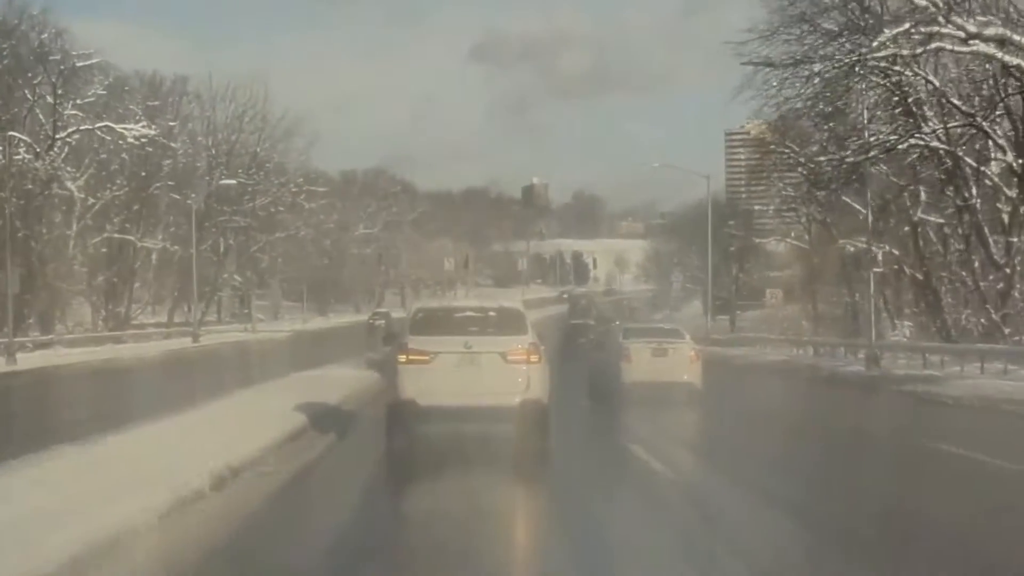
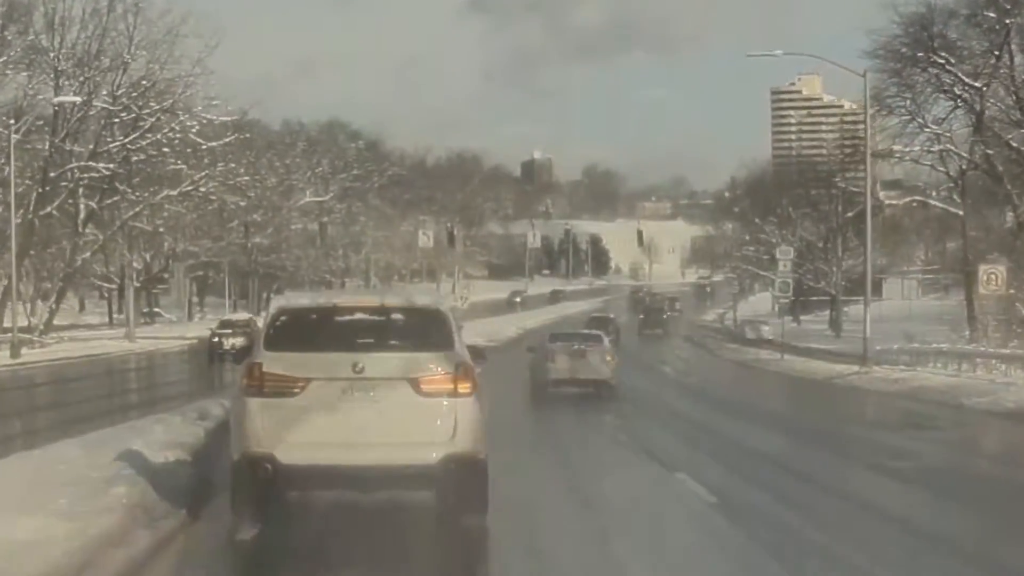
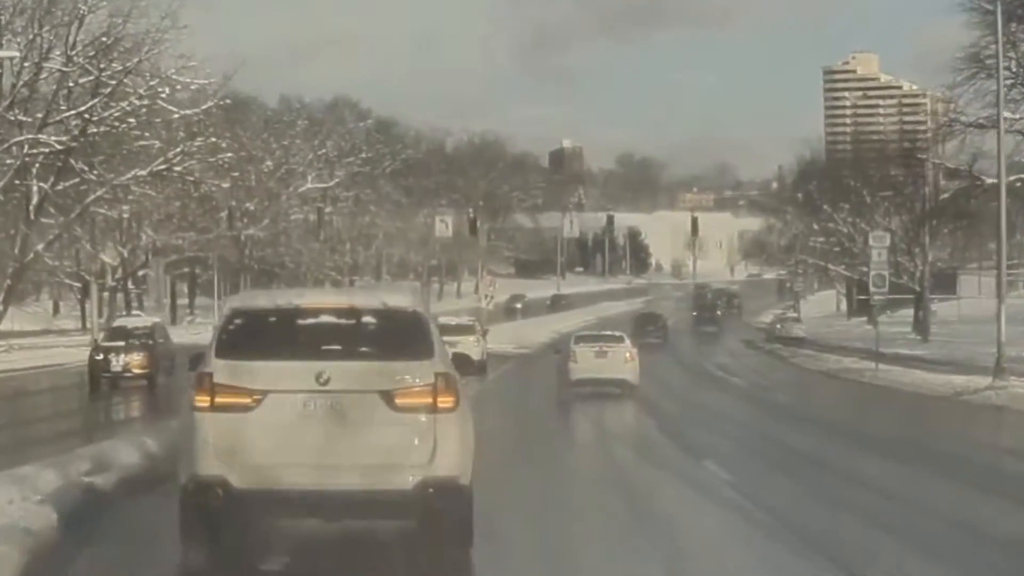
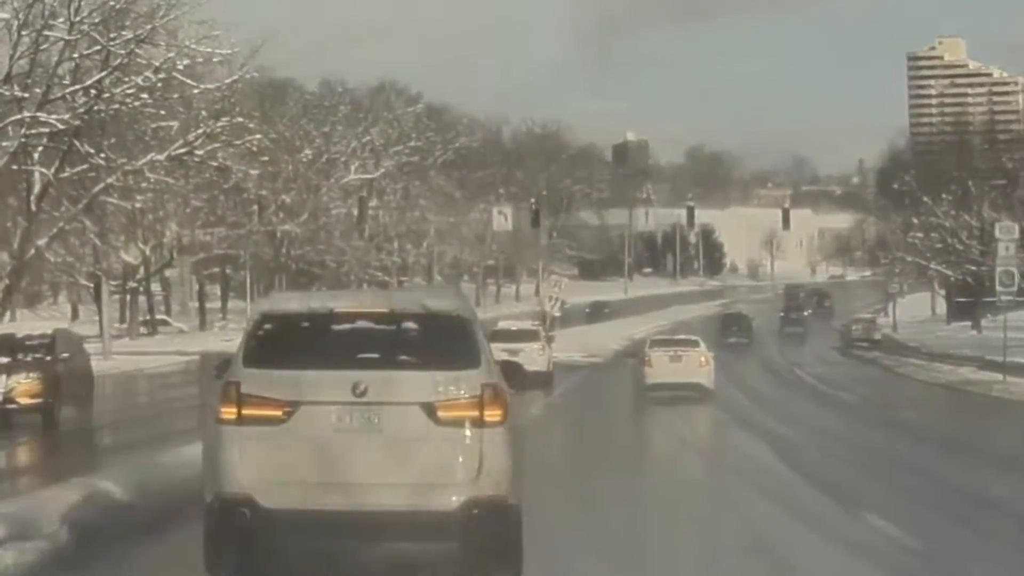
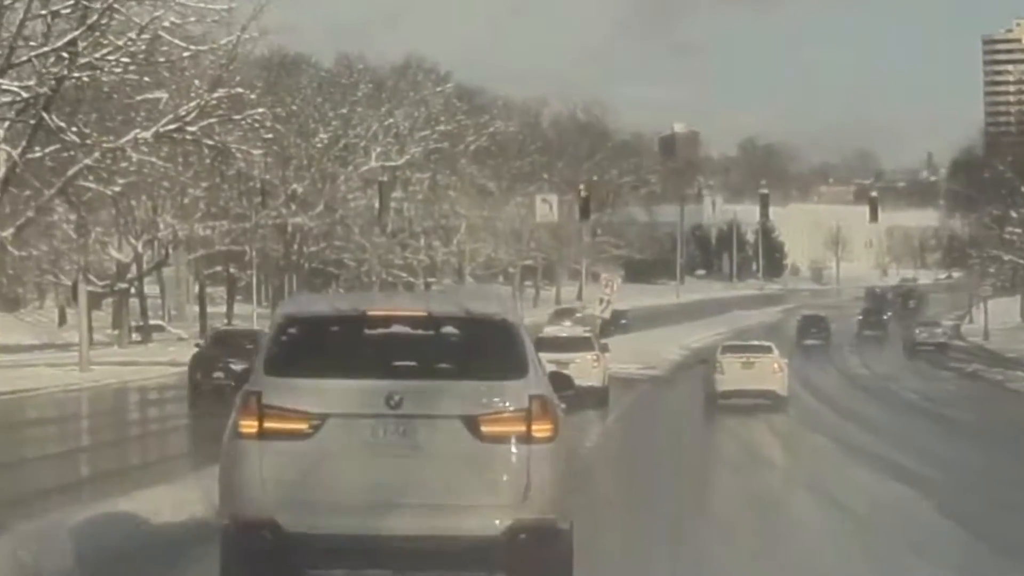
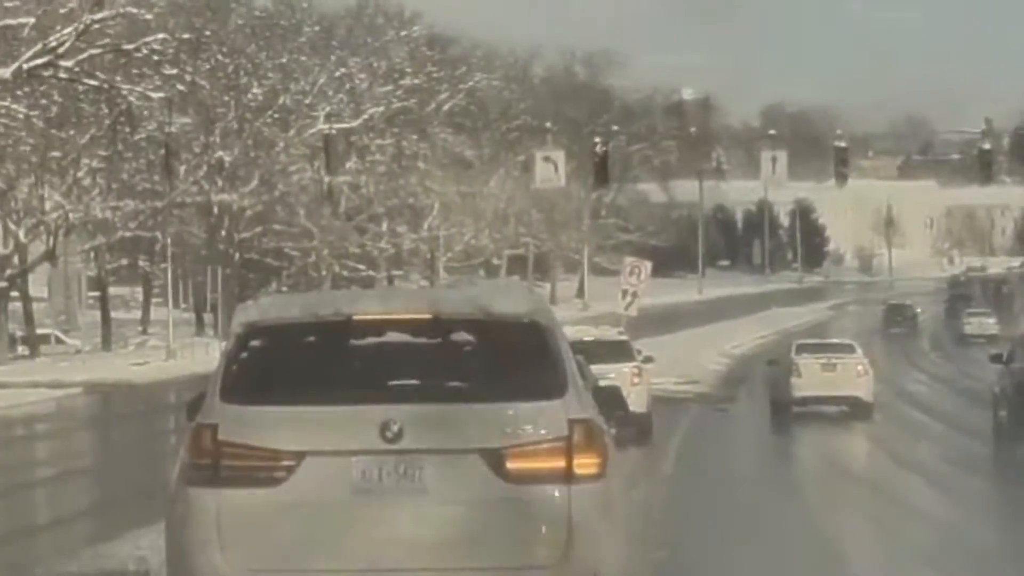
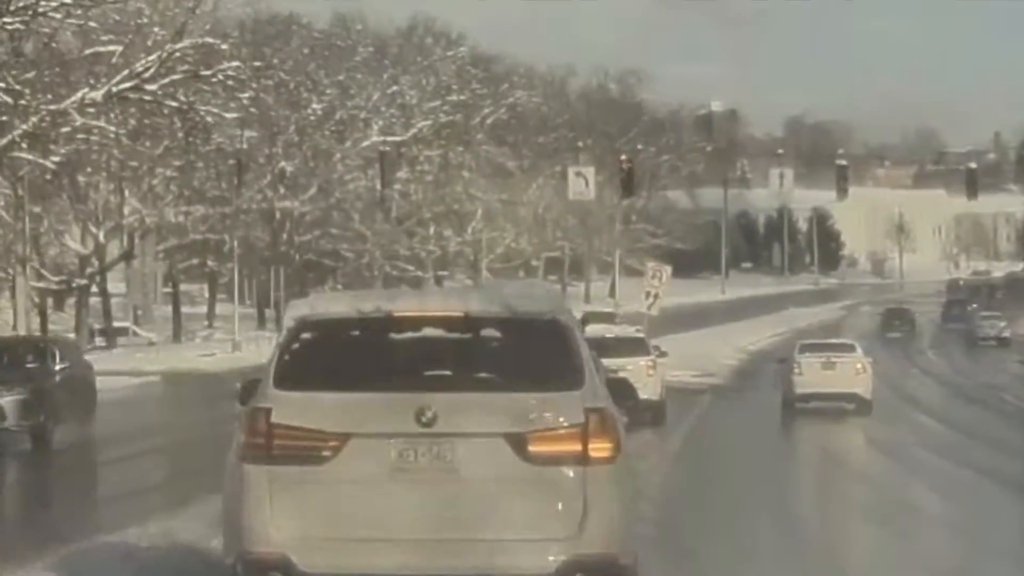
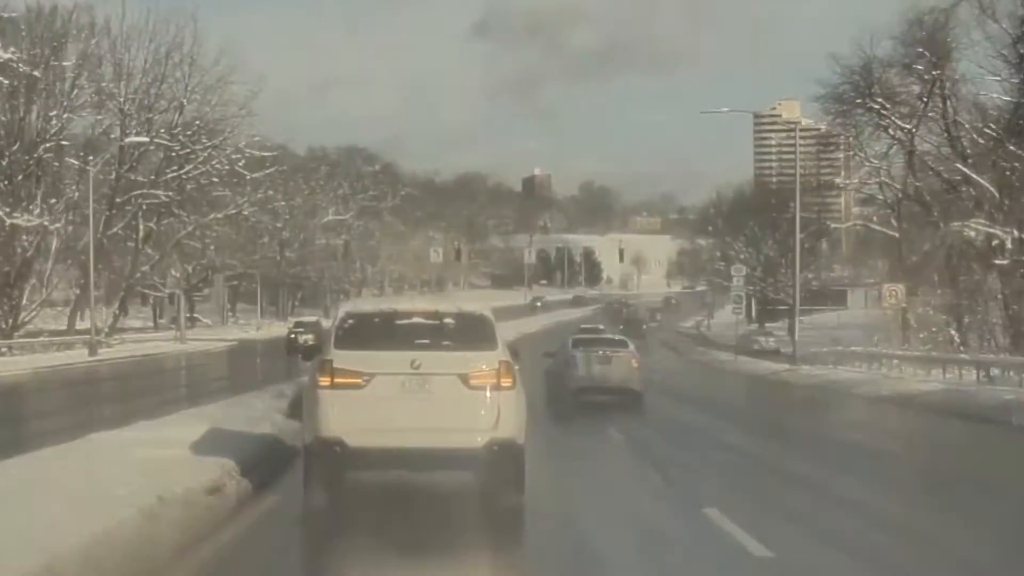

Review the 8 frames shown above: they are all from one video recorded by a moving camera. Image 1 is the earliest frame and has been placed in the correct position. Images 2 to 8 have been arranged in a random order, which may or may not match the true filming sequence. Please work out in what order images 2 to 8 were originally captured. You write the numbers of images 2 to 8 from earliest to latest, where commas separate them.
8, 2, 3, 4, 5, 7, 6
